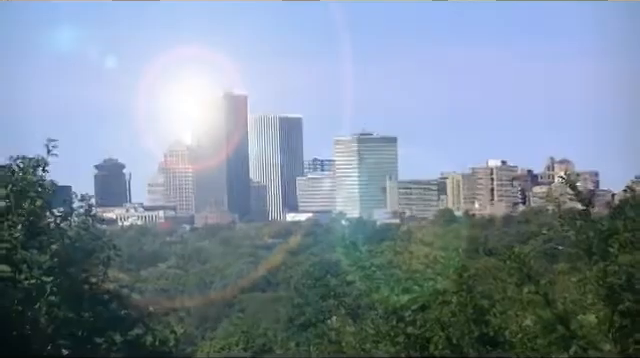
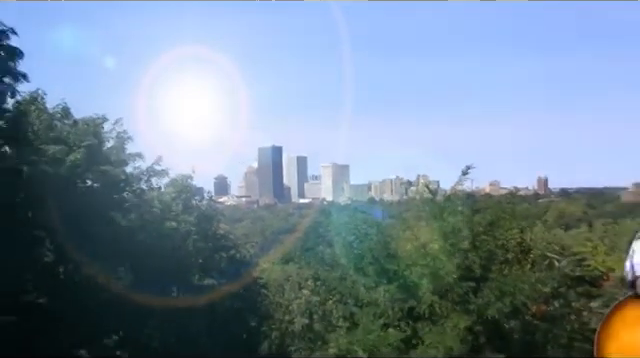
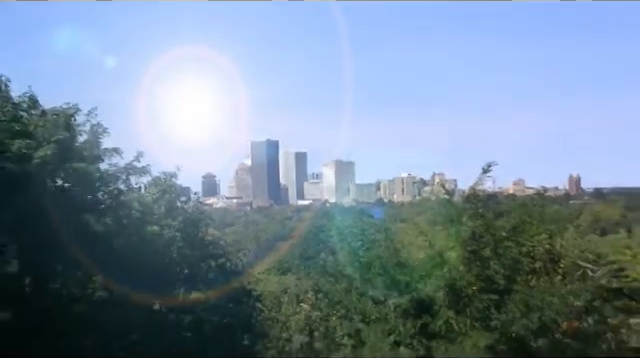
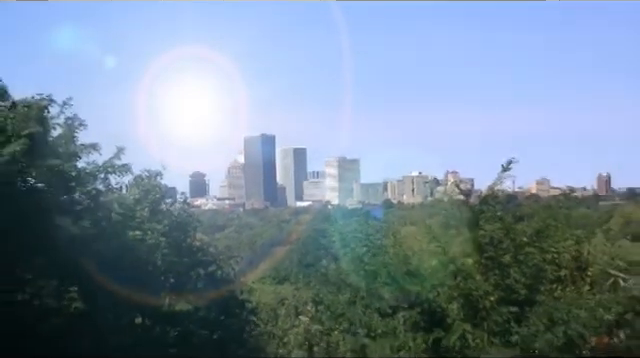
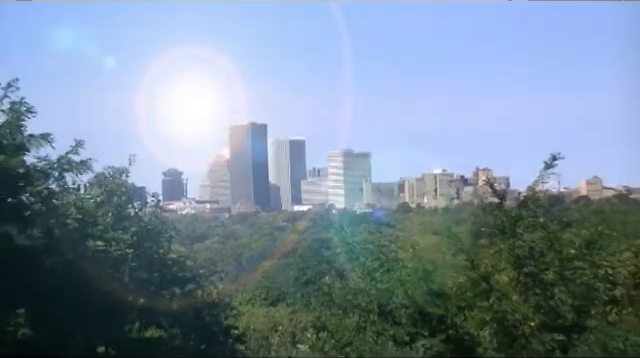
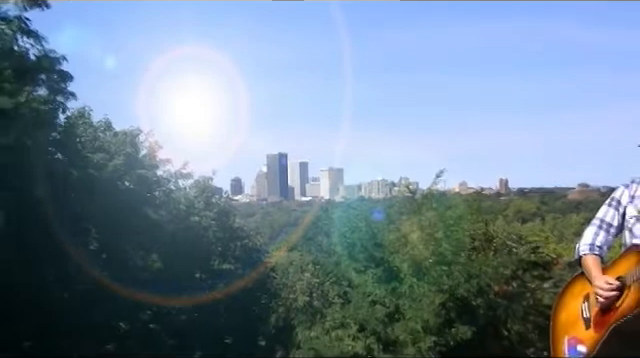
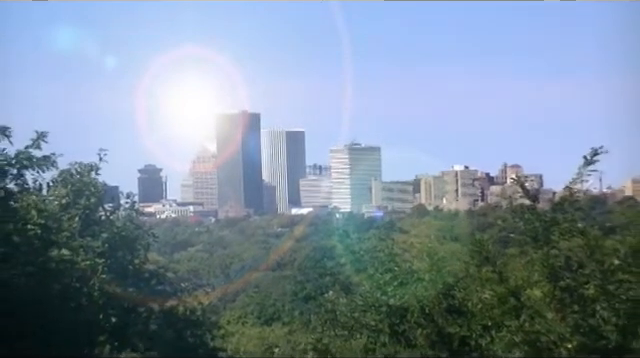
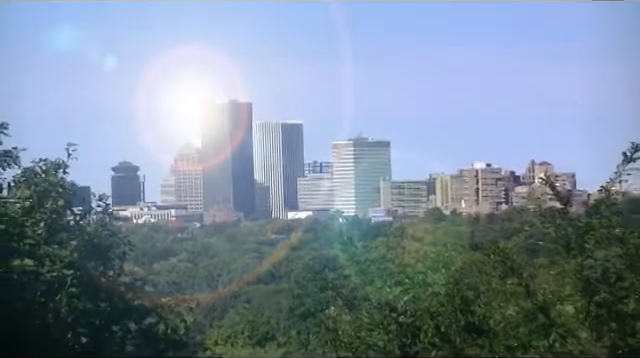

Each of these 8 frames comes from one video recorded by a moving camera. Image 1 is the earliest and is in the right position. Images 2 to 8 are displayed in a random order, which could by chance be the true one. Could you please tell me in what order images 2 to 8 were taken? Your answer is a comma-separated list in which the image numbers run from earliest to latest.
8, 7, 5, 4, 3, 2, 6
